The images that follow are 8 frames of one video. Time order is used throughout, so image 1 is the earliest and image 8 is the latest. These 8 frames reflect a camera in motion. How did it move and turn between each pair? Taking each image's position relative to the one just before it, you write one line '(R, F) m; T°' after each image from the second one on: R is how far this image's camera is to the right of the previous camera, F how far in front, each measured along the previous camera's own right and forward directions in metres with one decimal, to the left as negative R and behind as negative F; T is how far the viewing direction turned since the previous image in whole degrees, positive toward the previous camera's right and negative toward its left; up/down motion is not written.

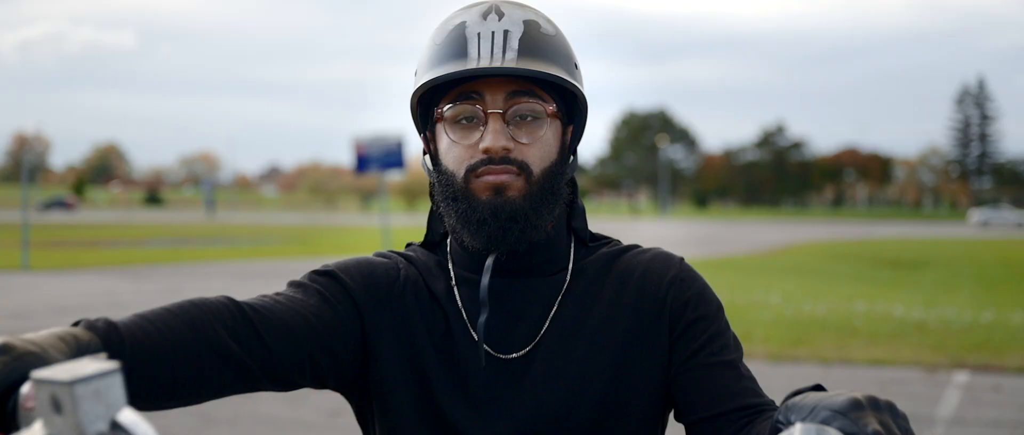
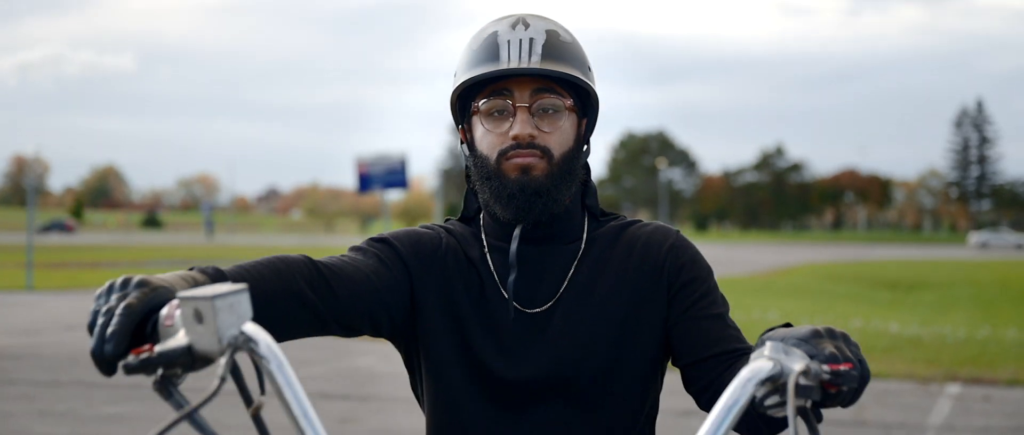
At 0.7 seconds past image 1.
(0.0, -0.3) m; 0°
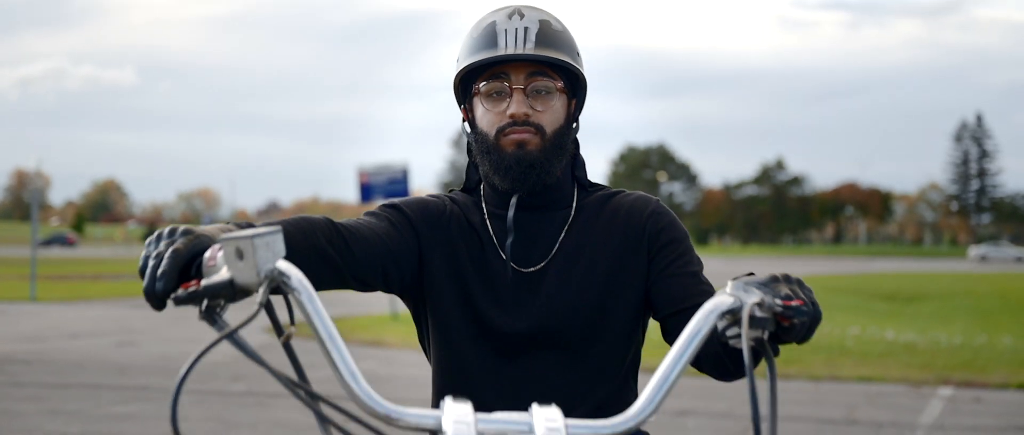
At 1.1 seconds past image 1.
(0.0, -0.2) m; 0°
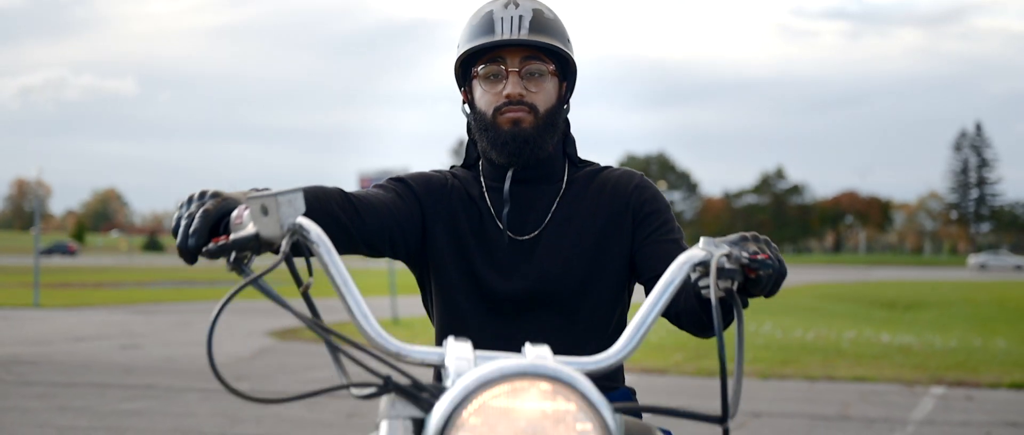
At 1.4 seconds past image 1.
(0.0, -0.2) m; 0°
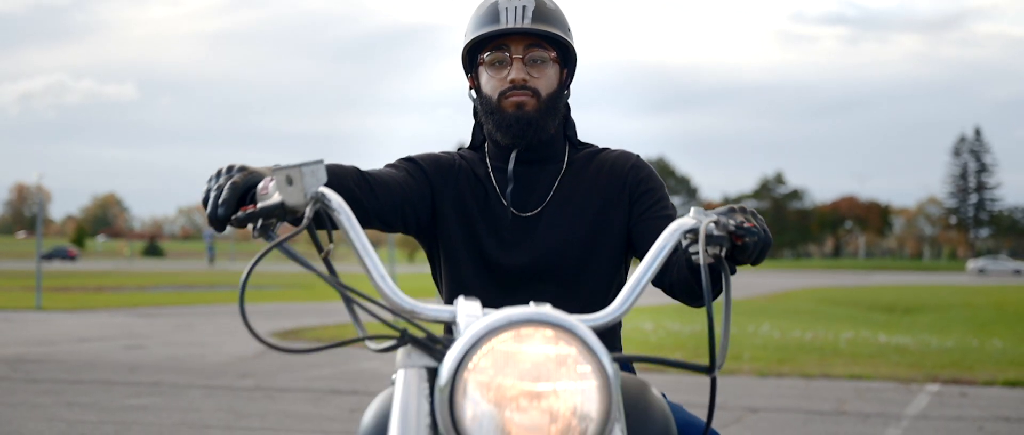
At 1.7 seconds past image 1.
(0.0, -0.1) m; 0°
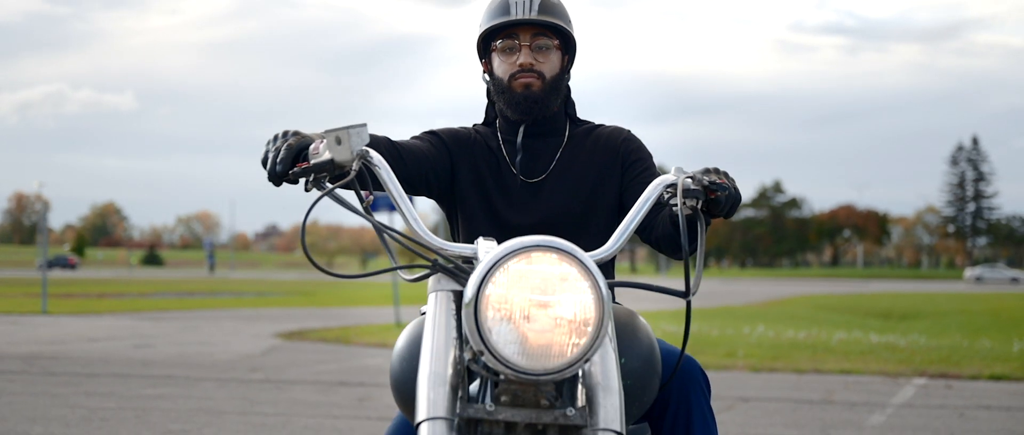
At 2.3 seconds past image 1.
(0.0, -0.3) m; 0°
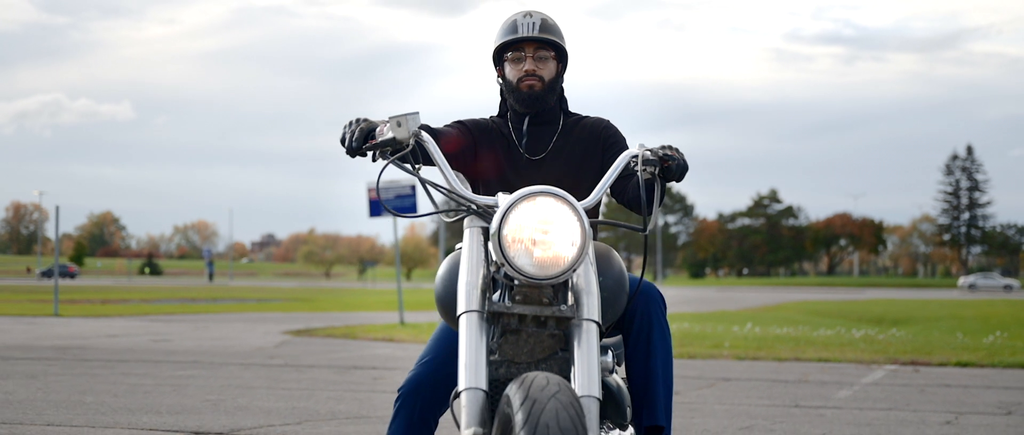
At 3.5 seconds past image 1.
(0.0, -0.8) m; 0°
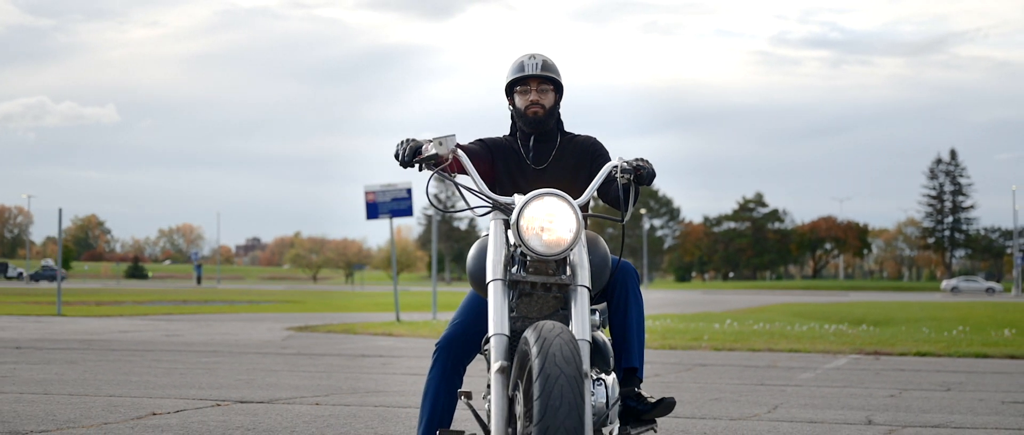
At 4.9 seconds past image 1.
(-0.1, -1.0) m; +1°
